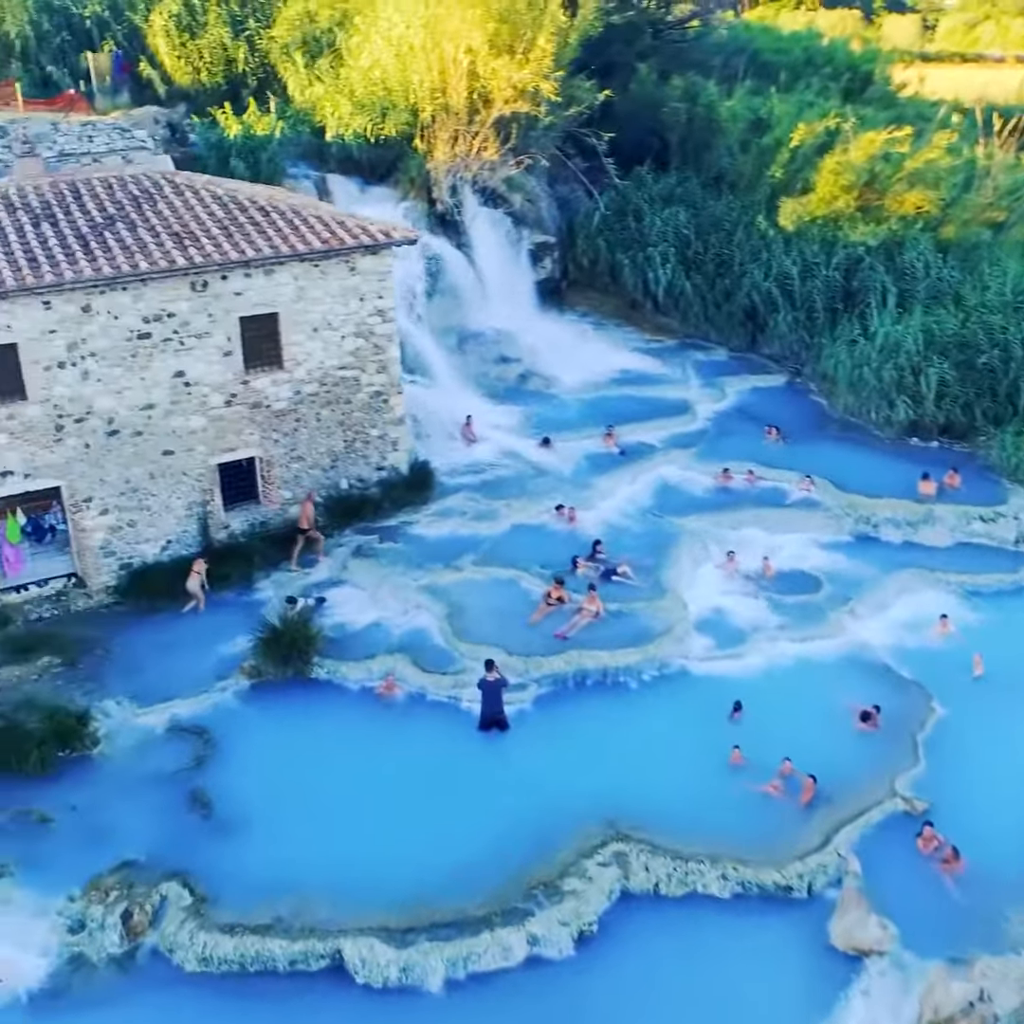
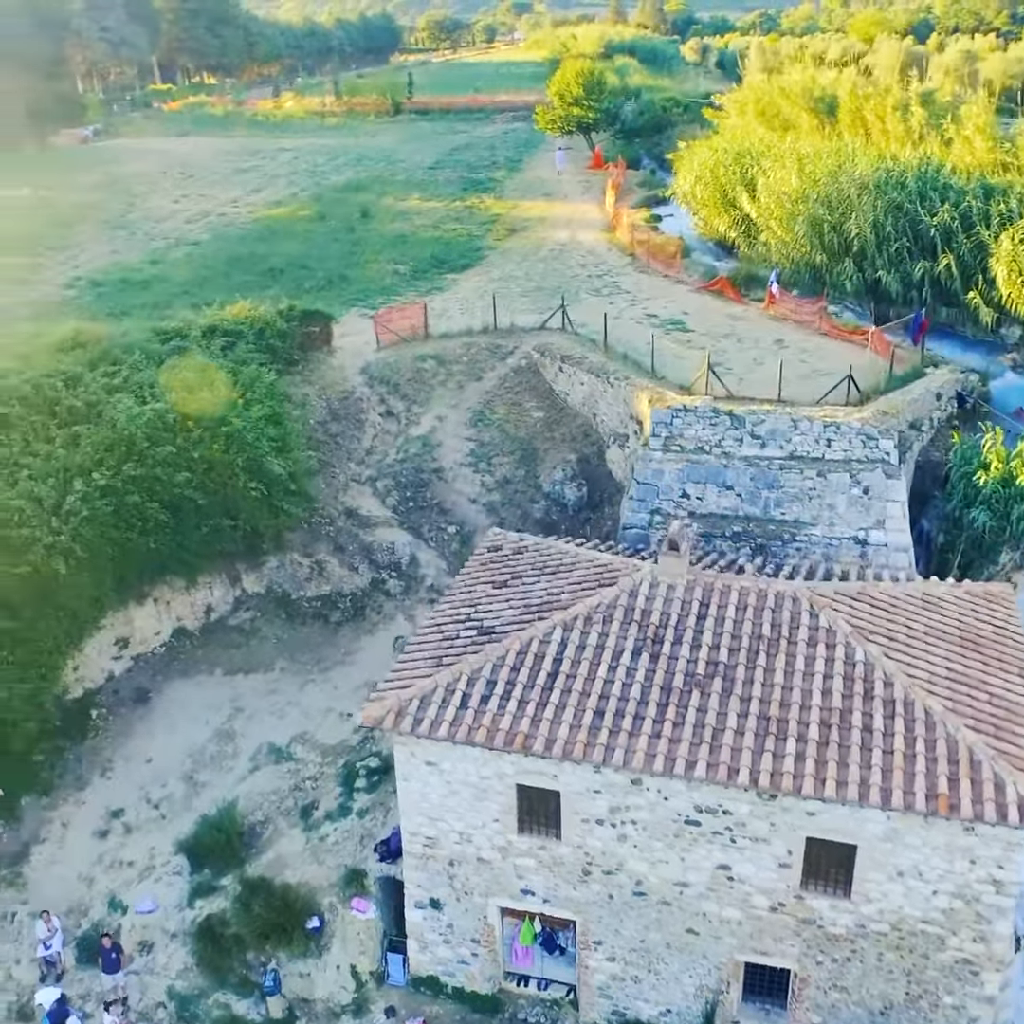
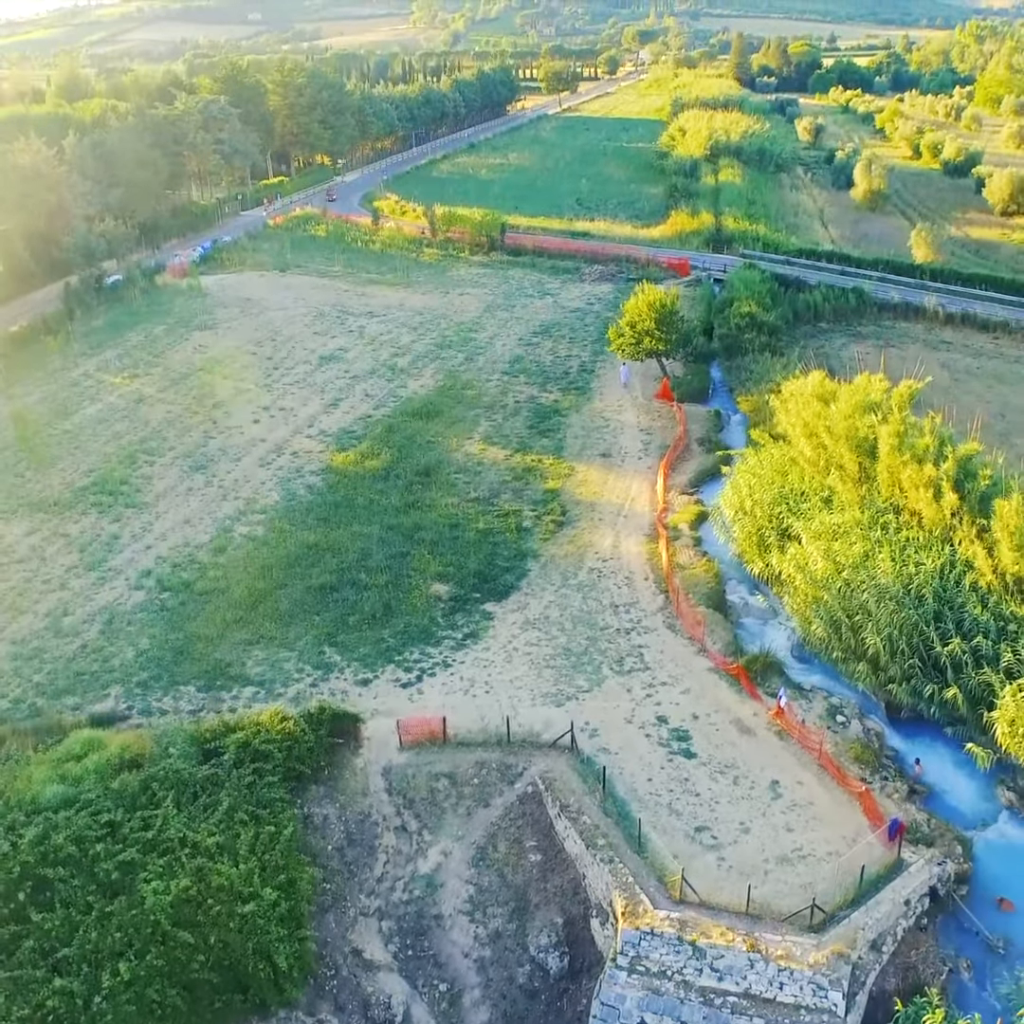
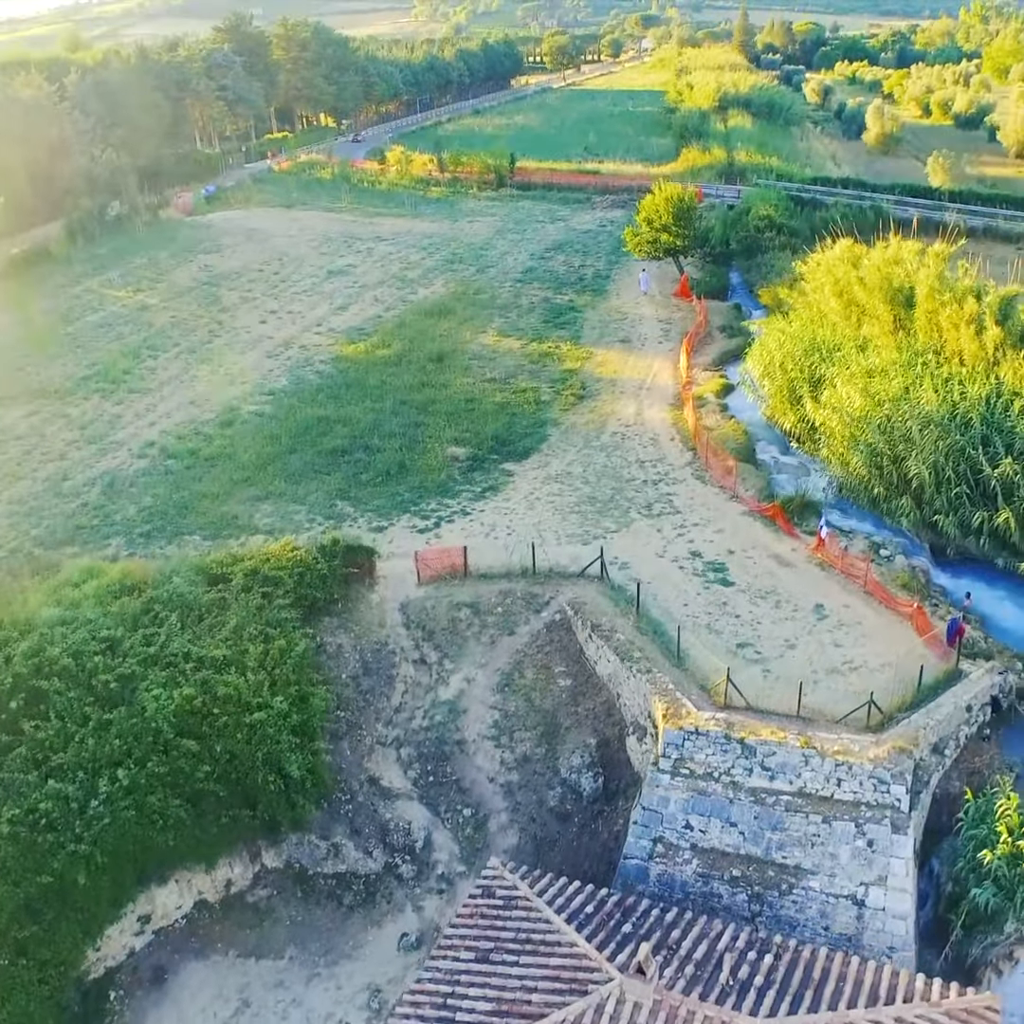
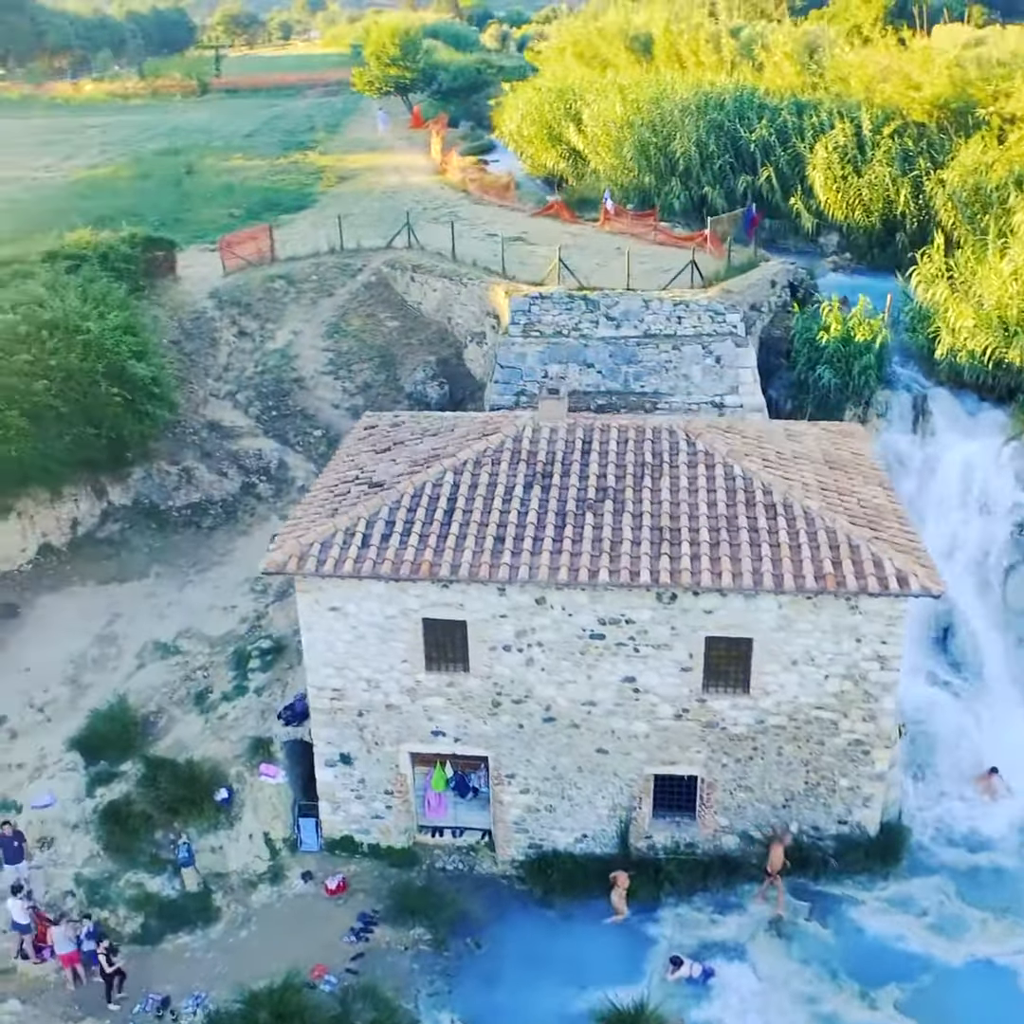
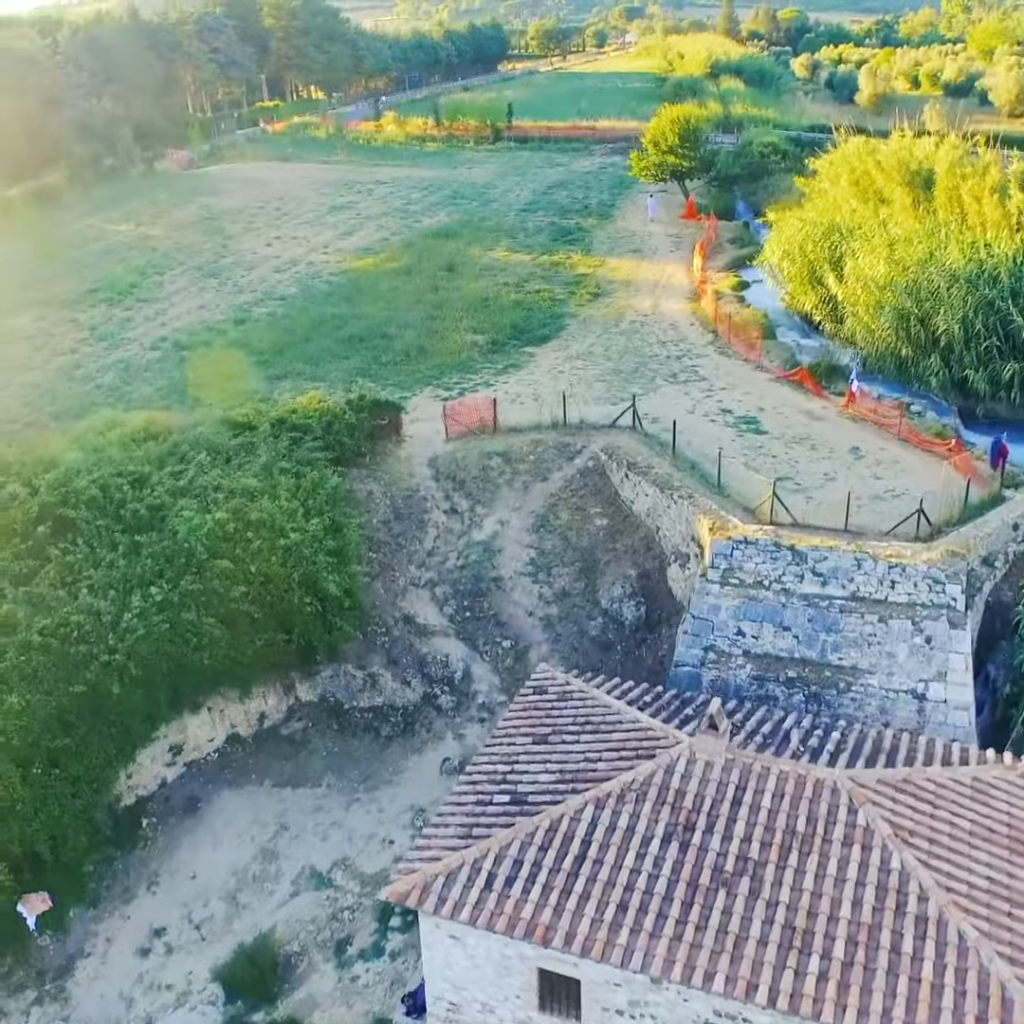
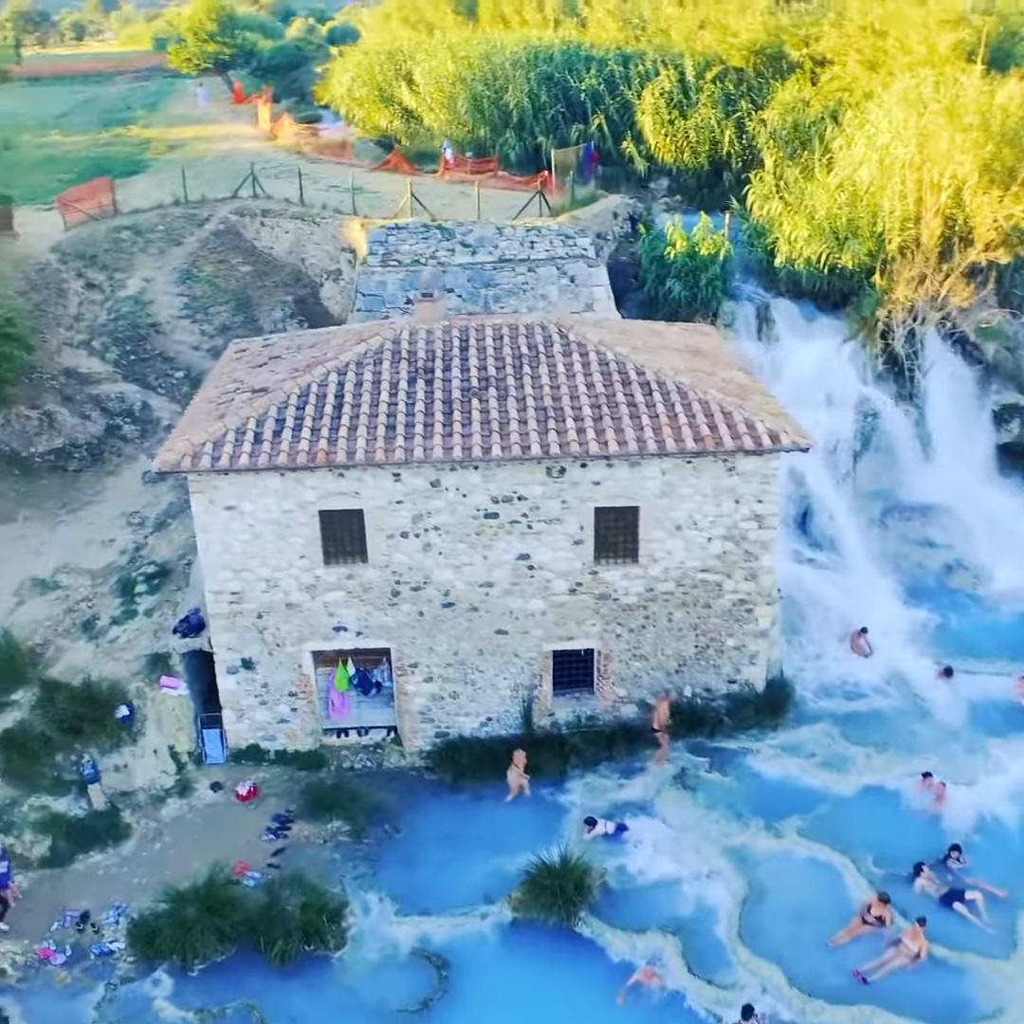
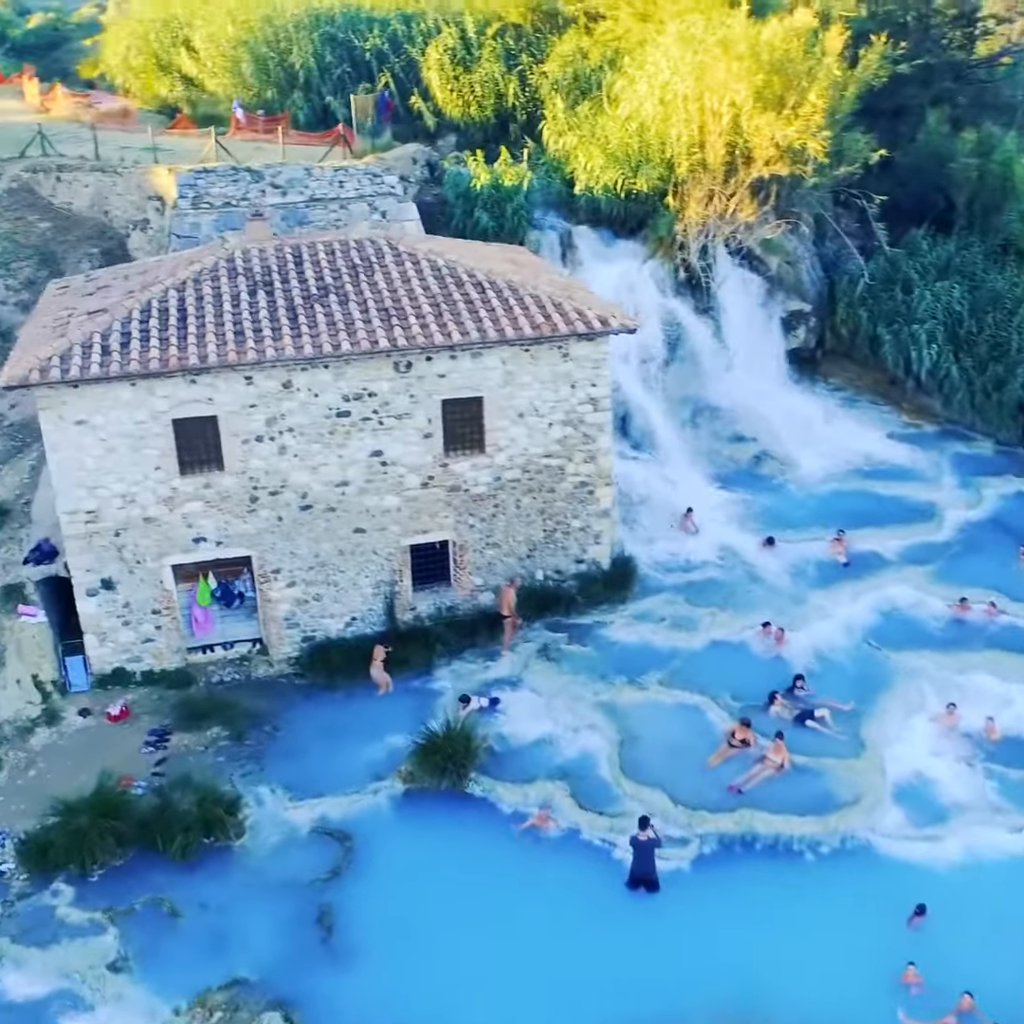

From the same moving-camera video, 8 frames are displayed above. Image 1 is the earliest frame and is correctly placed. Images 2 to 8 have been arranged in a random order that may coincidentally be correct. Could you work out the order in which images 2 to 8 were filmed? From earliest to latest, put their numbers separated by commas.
8, 7, 5, 2, 6, 4, 3
